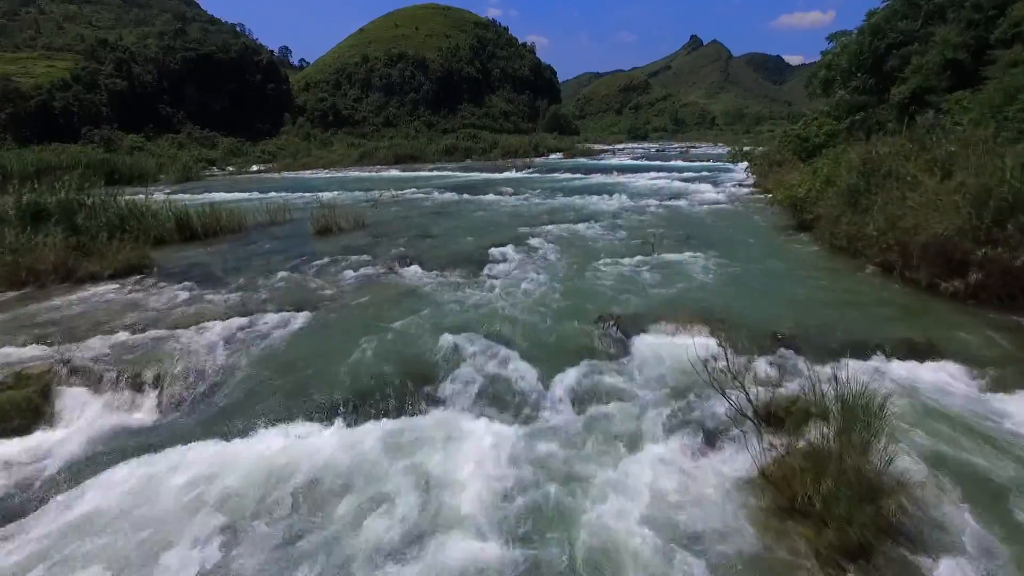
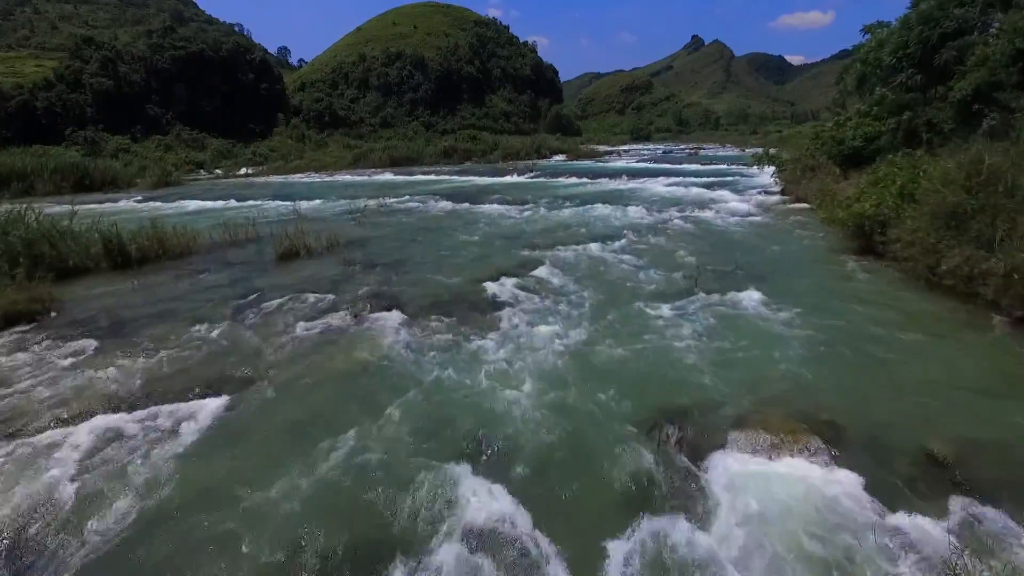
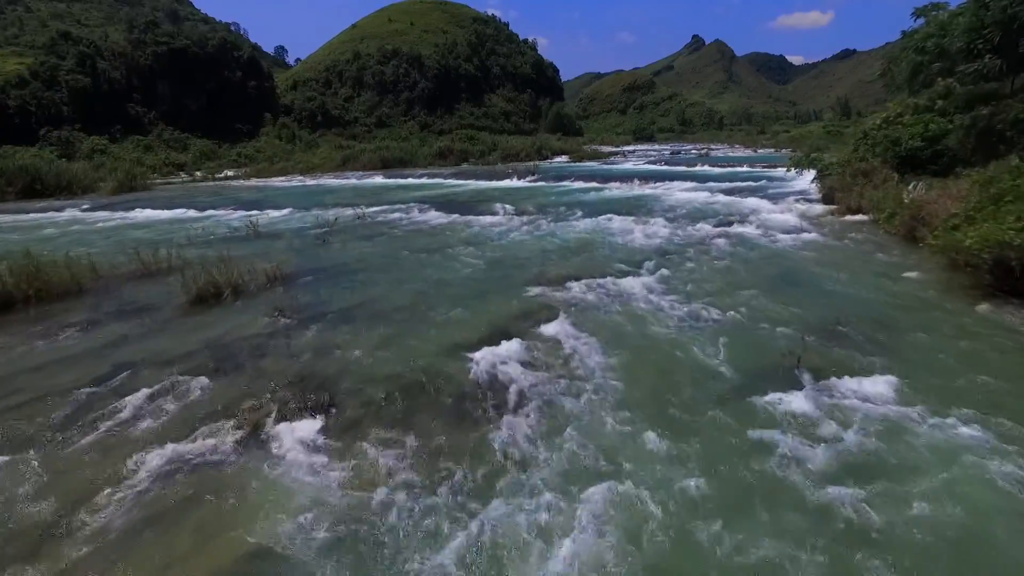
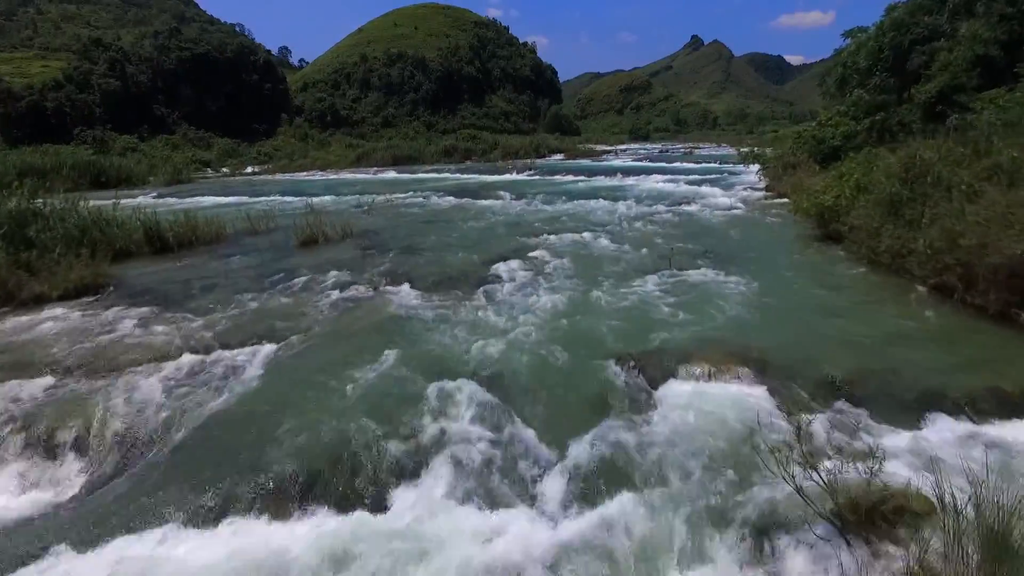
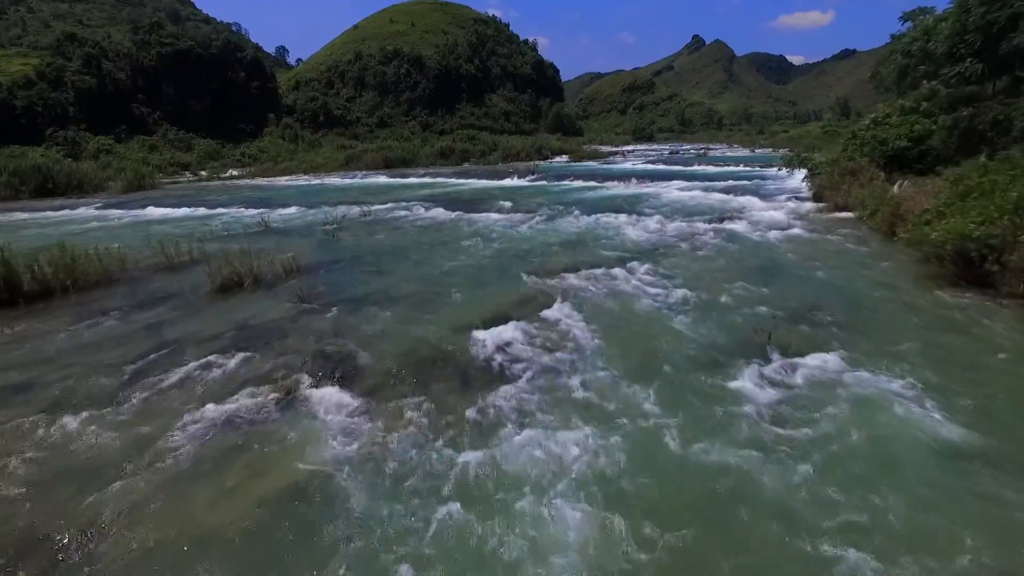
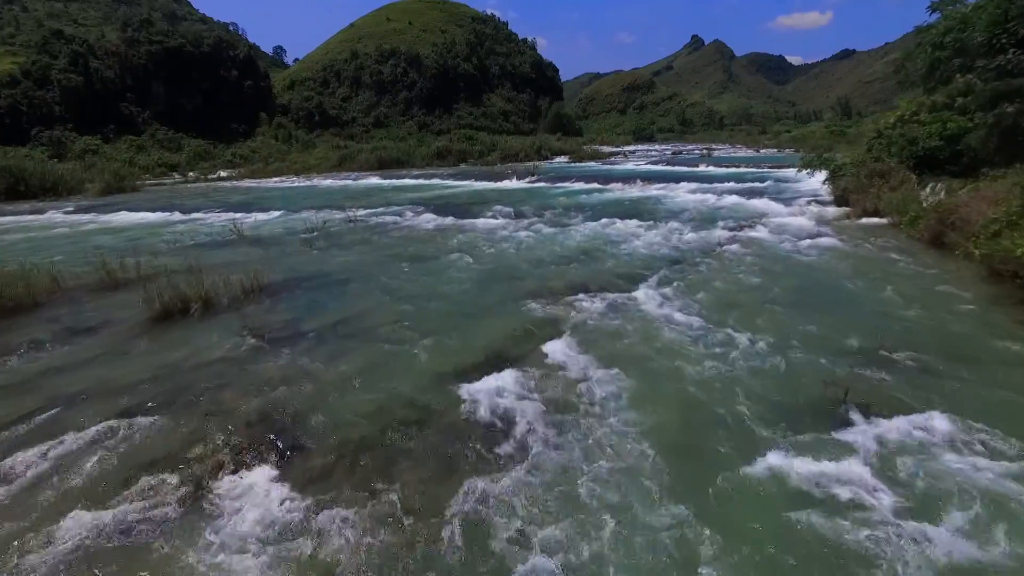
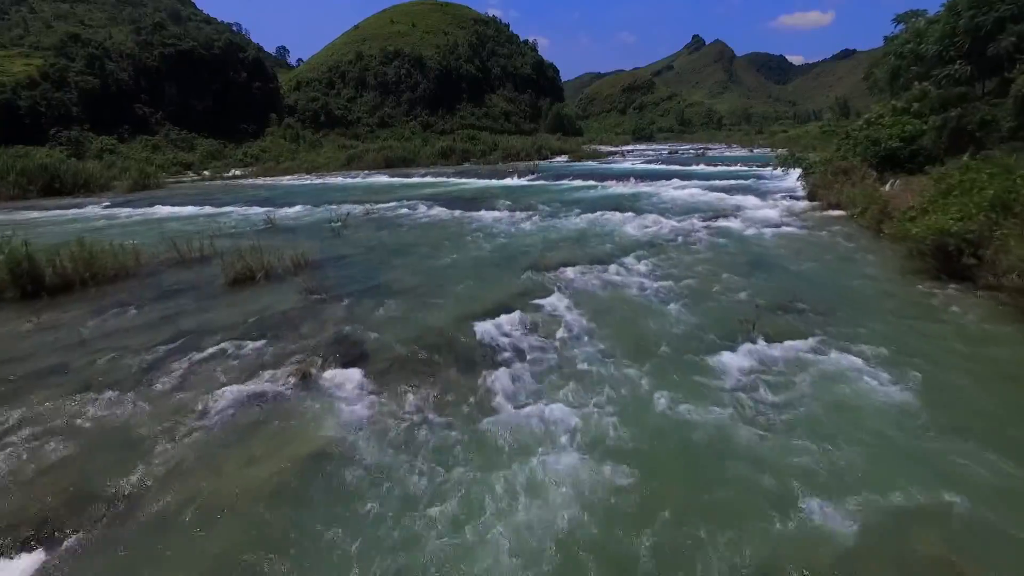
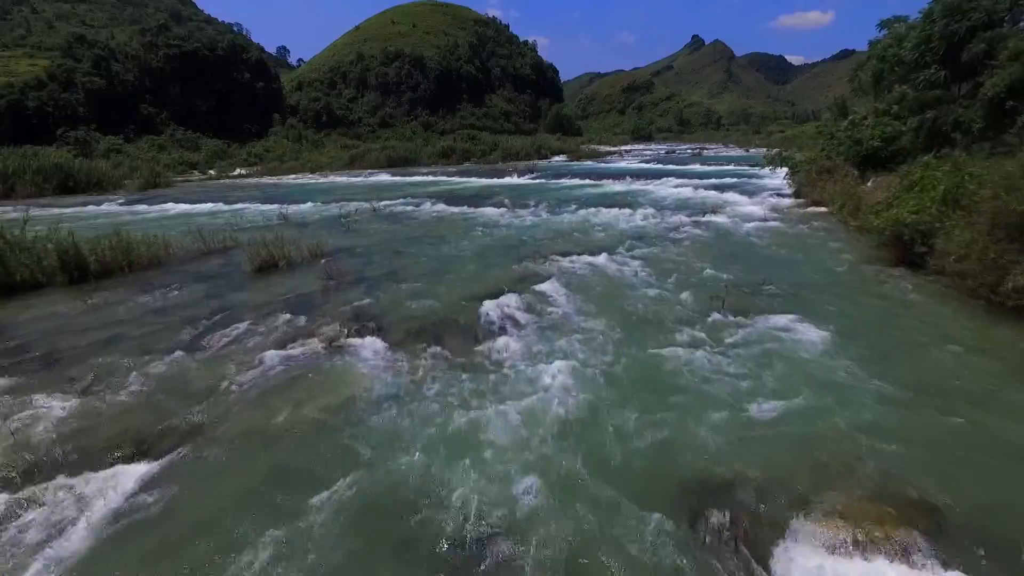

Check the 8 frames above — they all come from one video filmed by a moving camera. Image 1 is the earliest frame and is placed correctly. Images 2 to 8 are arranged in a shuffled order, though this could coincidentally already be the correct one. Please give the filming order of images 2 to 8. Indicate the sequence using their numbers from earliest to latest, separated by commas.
4, 2, 8, 7, 5, 3, 6
